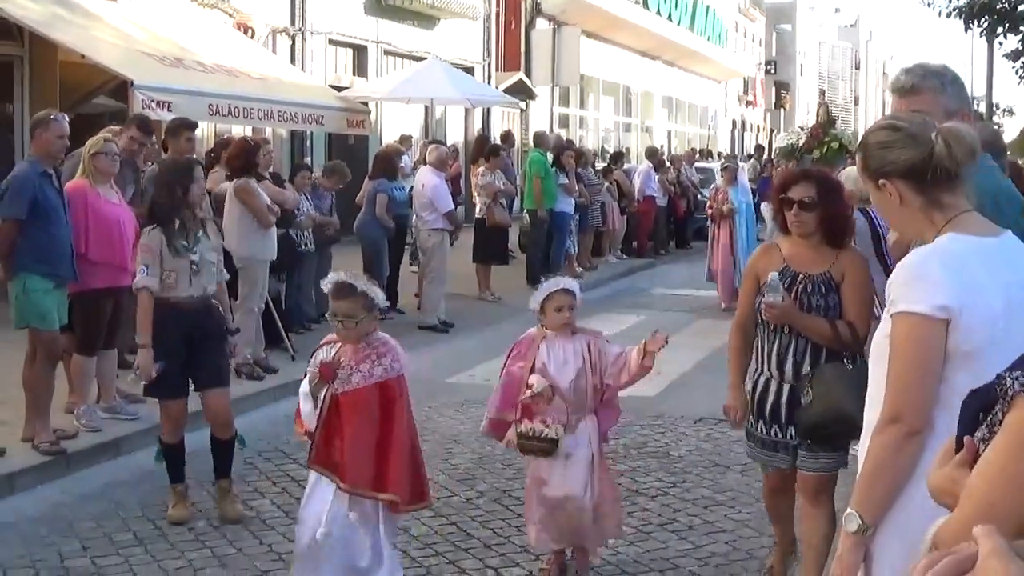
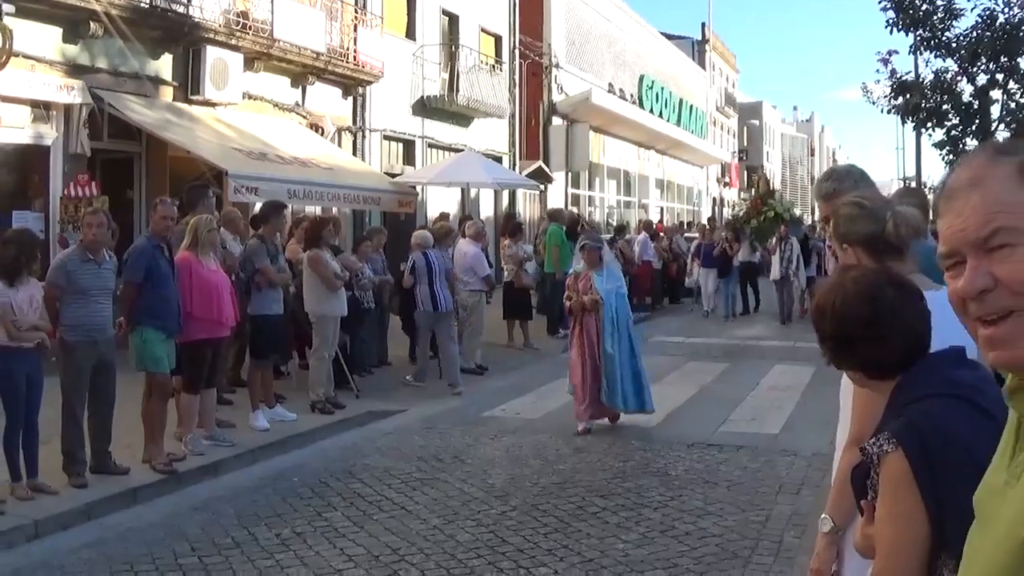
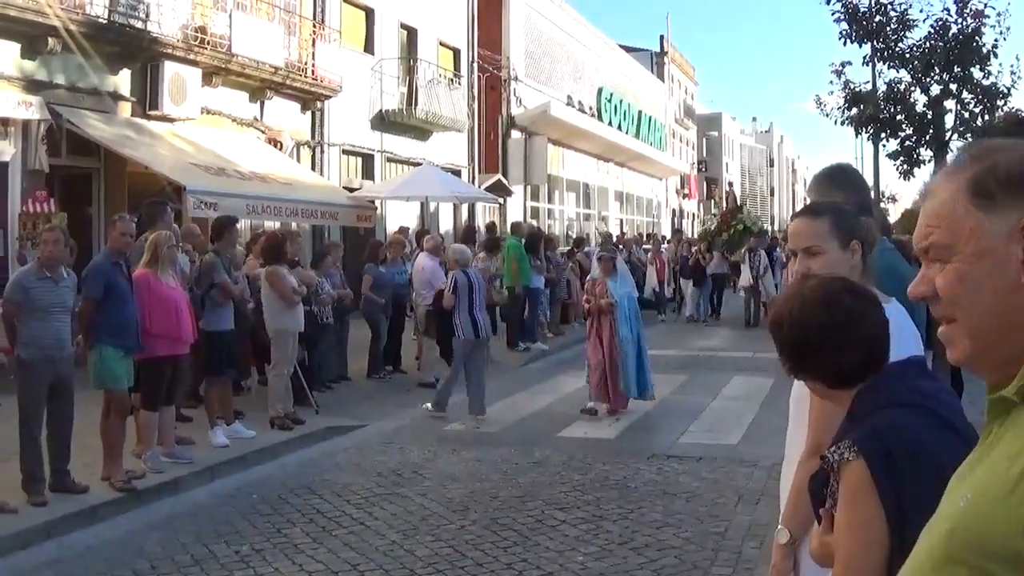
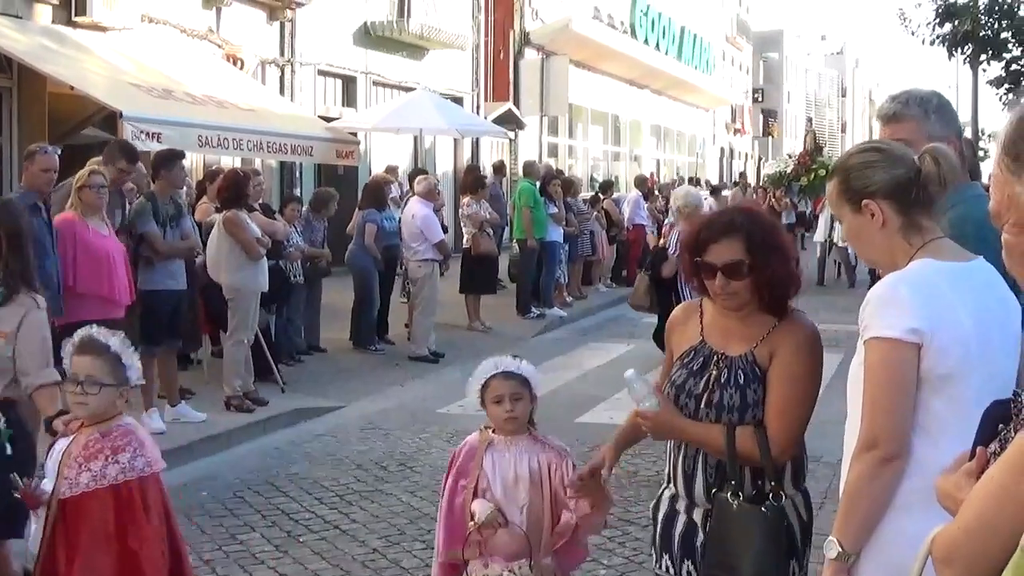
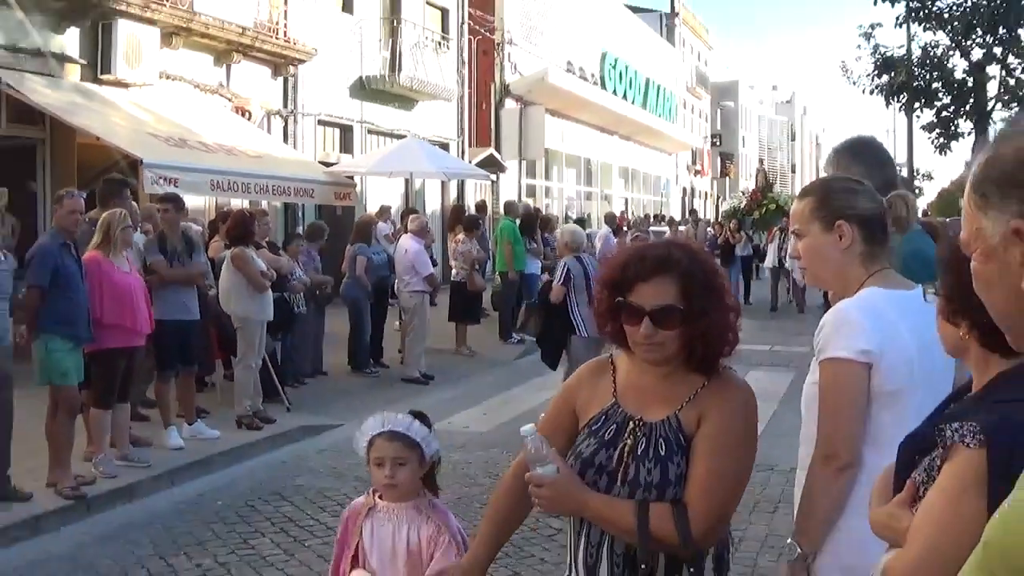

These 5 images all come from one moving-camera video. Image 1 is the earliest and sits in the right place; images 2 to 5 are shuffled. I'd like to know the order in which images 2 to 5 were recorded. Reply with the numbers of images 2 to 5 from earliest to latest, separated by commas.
4, 5, 3, 2
